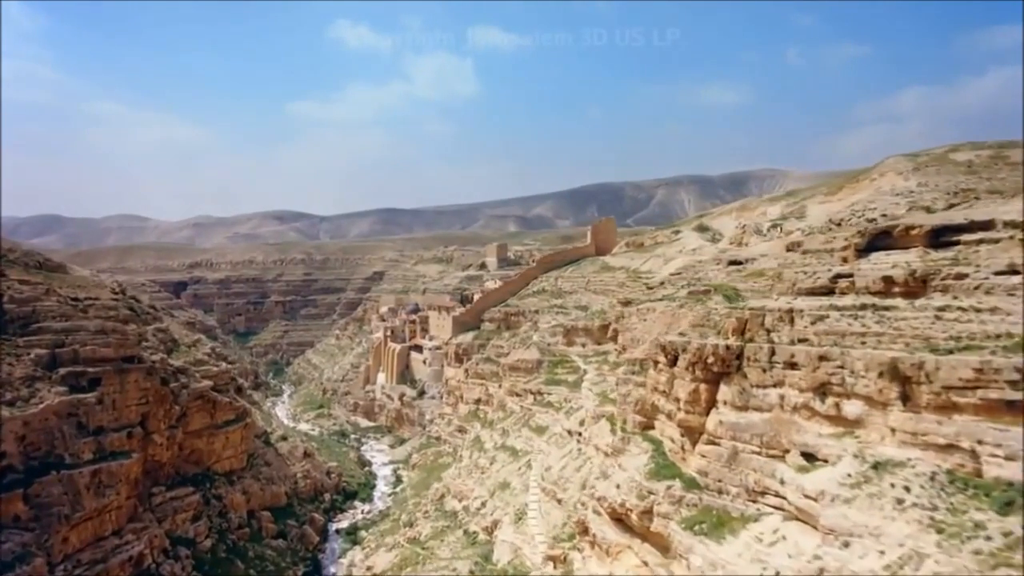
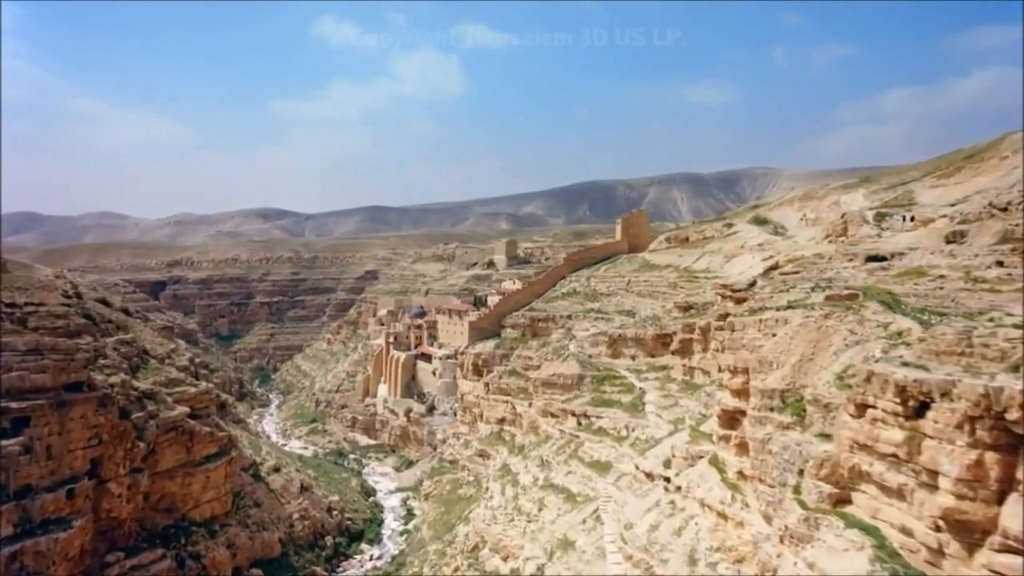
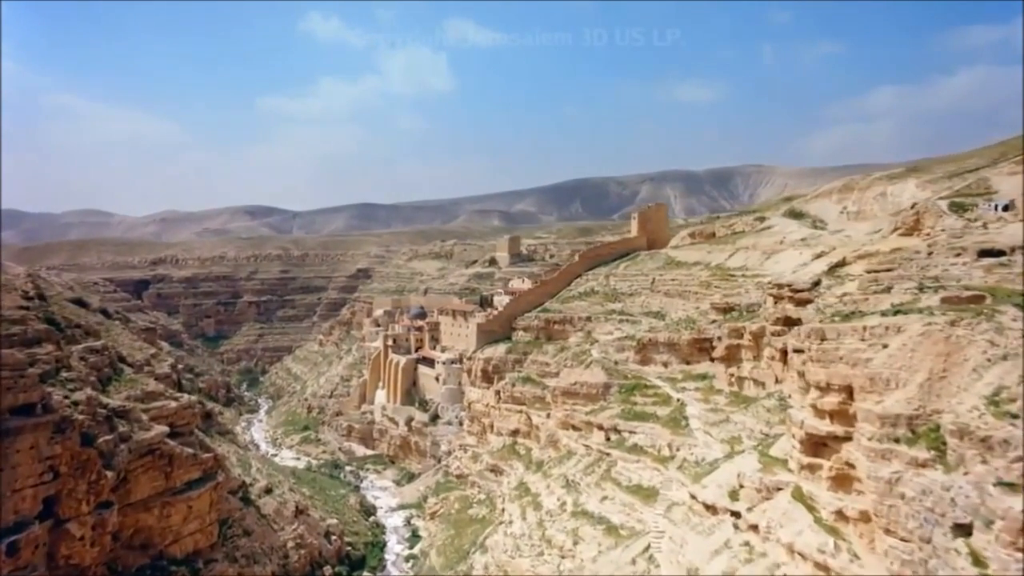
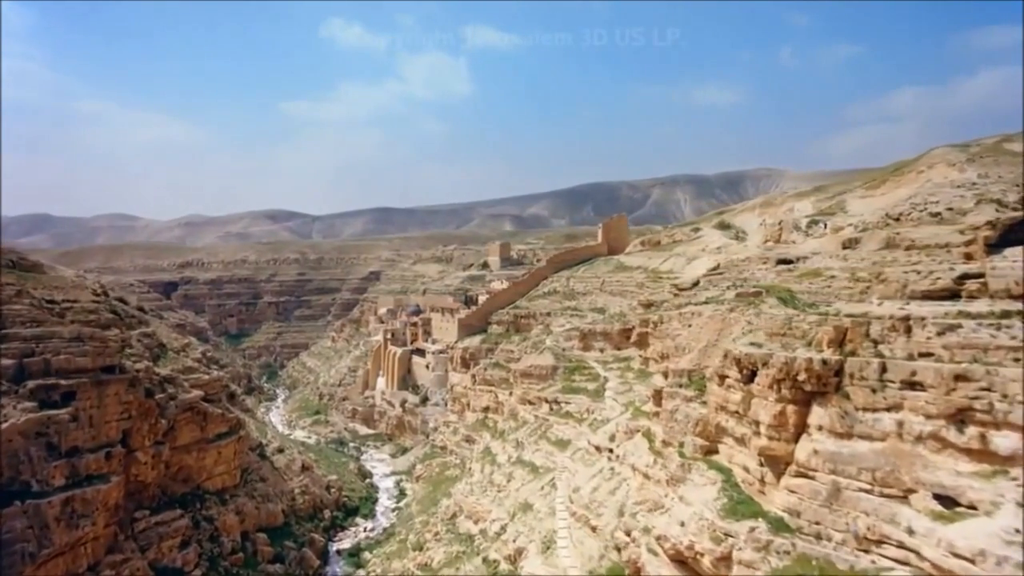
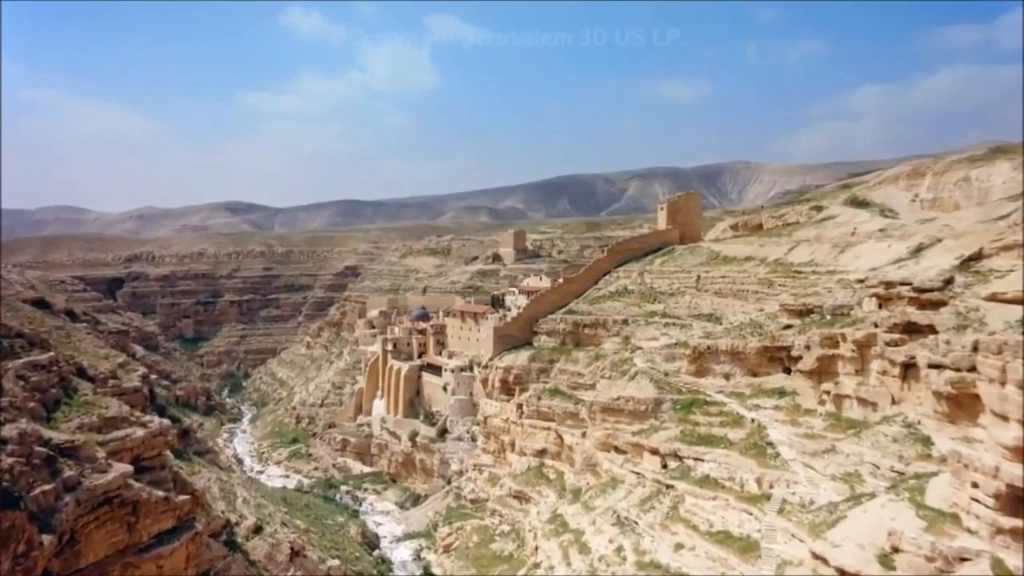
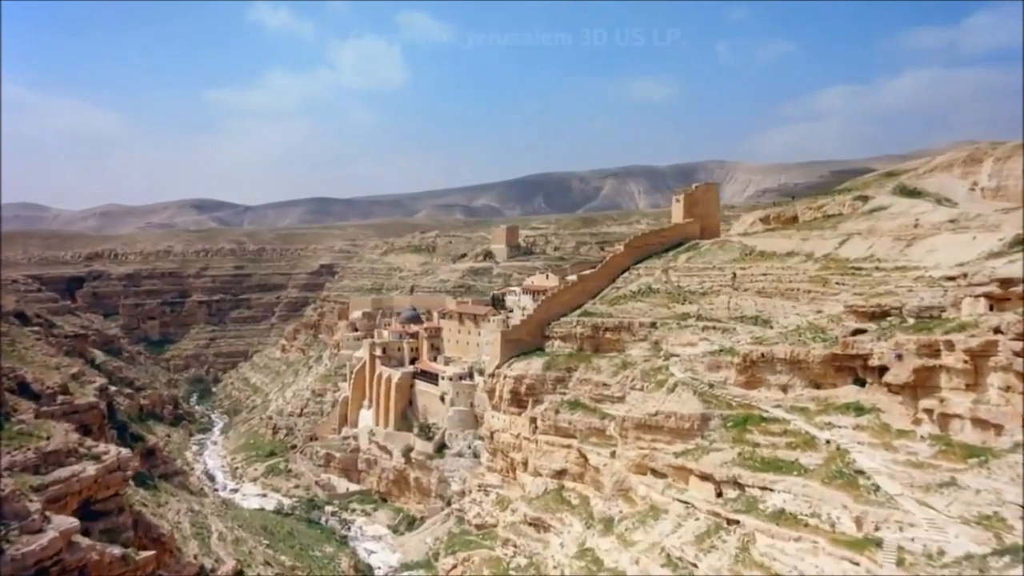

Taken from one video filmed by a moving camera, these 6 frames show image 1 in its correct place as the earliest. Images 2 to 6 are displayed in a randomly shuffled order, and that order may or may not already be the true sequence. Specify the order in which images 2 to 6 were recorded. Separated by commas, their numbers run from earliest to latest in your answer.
4, 2, 3, 5, 6
